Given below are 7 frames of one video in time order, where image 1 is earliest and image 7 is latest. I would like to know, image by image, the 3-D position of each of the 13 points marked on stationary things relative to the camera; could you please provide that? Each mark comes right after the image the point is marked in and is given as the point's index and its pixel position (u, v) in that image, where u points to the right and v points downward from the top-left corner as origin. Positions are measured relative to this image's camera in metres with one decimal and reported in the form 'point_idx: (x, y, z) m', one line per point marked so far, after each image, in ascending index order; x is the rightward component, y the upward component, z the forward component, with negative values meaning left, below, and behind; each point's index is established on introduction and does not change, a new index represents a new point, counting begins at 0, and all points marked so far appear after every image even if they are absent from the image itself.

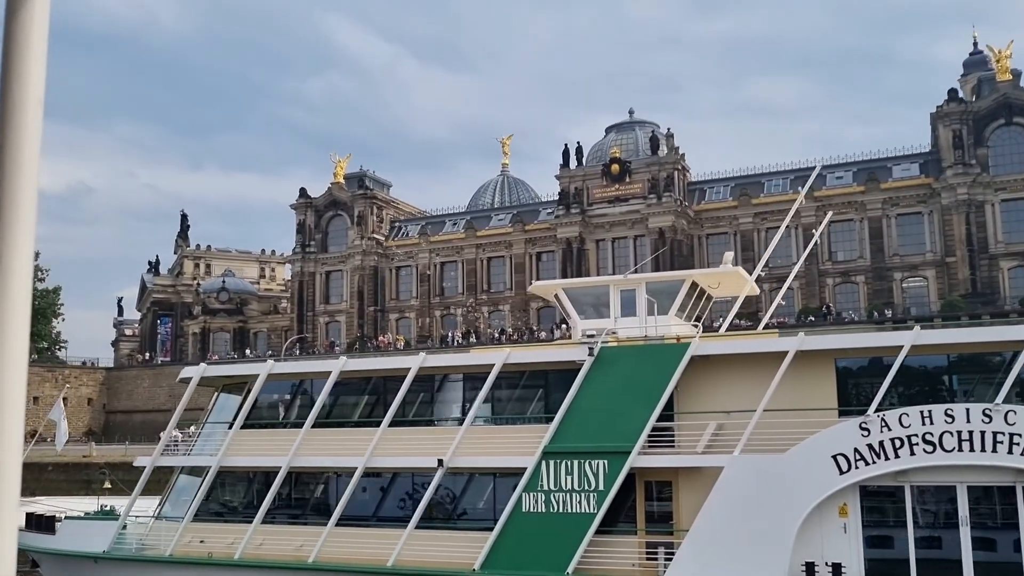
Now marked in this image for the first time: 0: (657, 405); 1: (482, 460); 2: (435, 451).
0: (+2.1, -1.7, +13.3) m
1: (-0.4, -2.6, +14.2) m
2: (-1.1, -2.6, +14.7) m
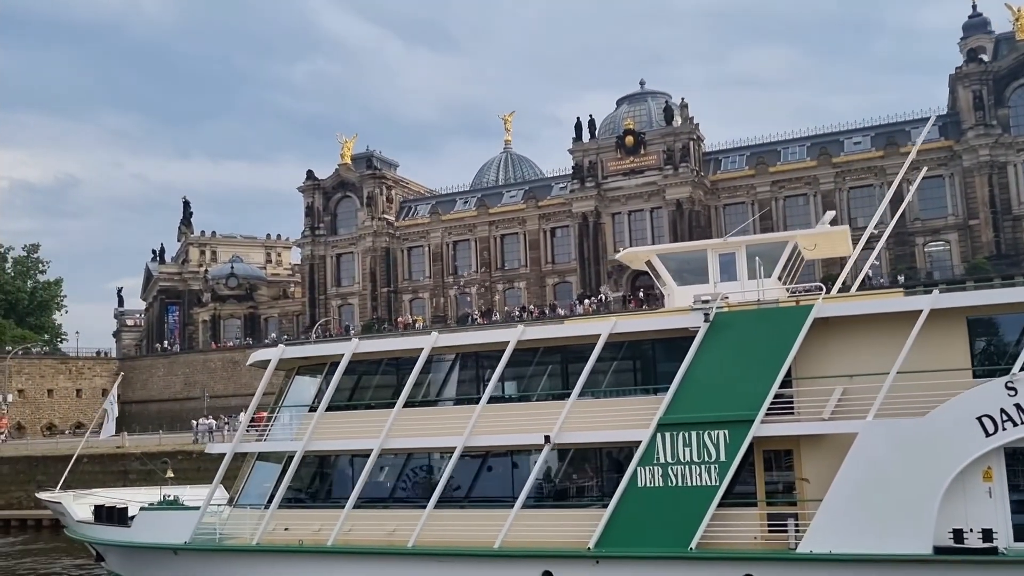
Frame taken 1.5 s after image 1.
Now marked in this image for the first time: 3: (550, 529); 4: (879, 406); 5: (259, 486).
0: (+3.7, -1.1, +12.7) m
1: (+1.2, -2.1, +13.7) m
2: (+0.5, -2.1, +14.1) m
3: (+0.6, -3.6, +13.9) m
4: (+4.8, -1.6, +12.2) m
5: (-4.4, -3.4, +16.2) m
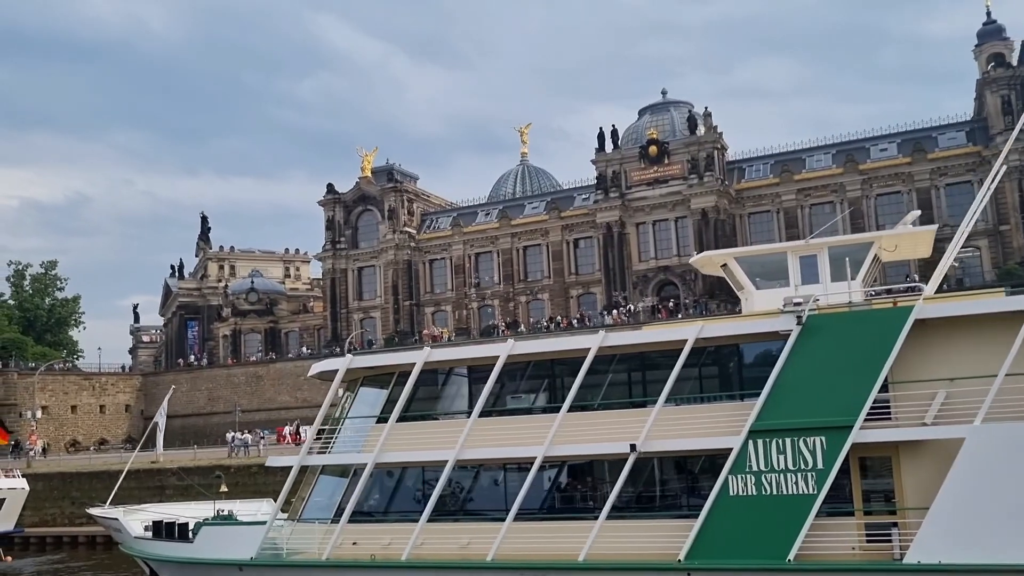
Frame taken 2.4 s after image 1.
0: (+4.9, -1.1, +12.3) m
1: (+2.4, -2.2, +13.2) m
2: (+1.7, -2.2, +13.6) m
3: (+1.8, -3.6, +13.4) m
4: (+6.0, -1.5, +11.8) m
5: (-3.2, -3.6, +15.8) m
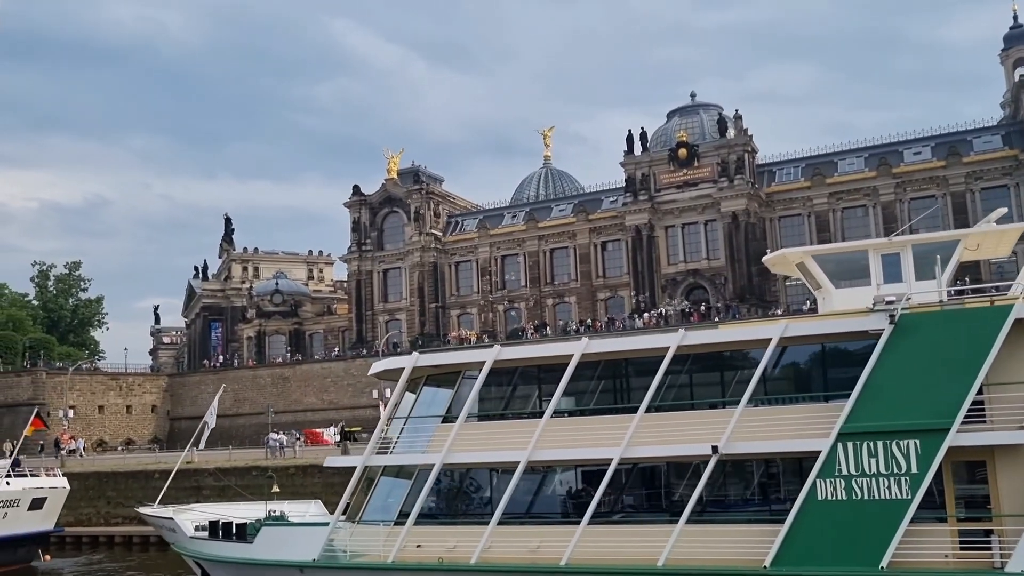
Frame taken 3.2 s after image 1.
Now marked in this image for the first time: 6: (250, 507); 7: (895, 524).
0: (+5.9, -1.1, +11.9) m
1: (+3.5, -2.2, +12.8) m
2: (+2.8, -2.1, +13.2) m
3: (+2.9, -3.6, +13.0) m
4: (+7.0, -1.5, +11.3) m
5: (-2.1, -3.5, +15.4) m
6: (-5.5, -4.6, +19.7) m
7: (+4.9, -3.0, +12.0) m
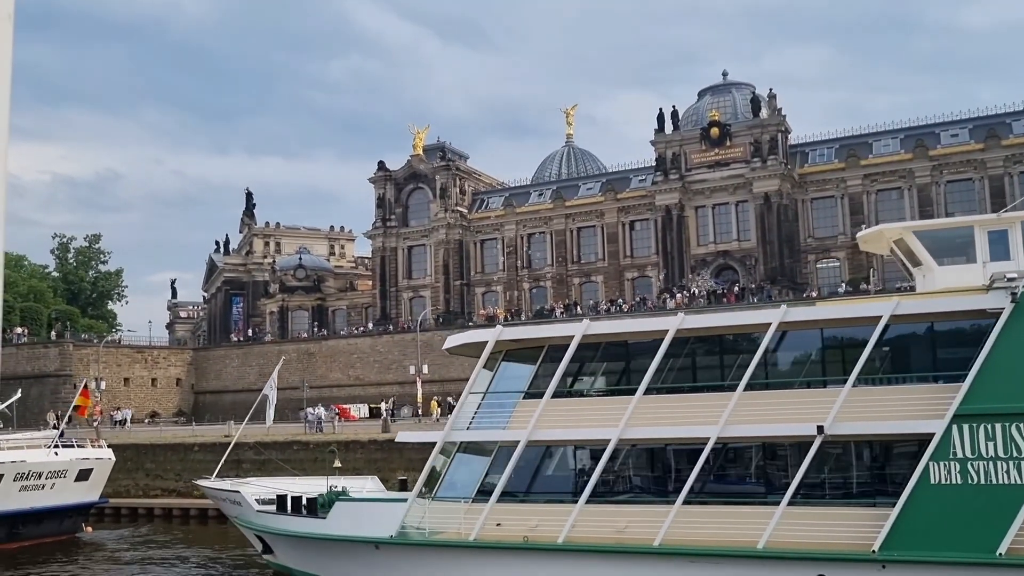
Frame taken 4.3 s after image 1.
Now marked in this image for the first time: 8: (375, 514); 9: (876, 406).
0: (+7.3, -0.8, +11.4) m
1: (+4.8, -1.8, +12.4) m
2: (+4.1, -1.8, +12.8) m
3: (+4.2, -3.2, +12.6) m
4: (+8.4, -1.3, +10.9) m
5: (-0.7, -3.1, +15.1) m
6: (-4.2, -4.0, +19.3) m
7: (+6.2, -2.7, +11.5) m
8: (-2.3, -3.7, +15.3) m
9: (+4.9, -1.6, +12.6) m
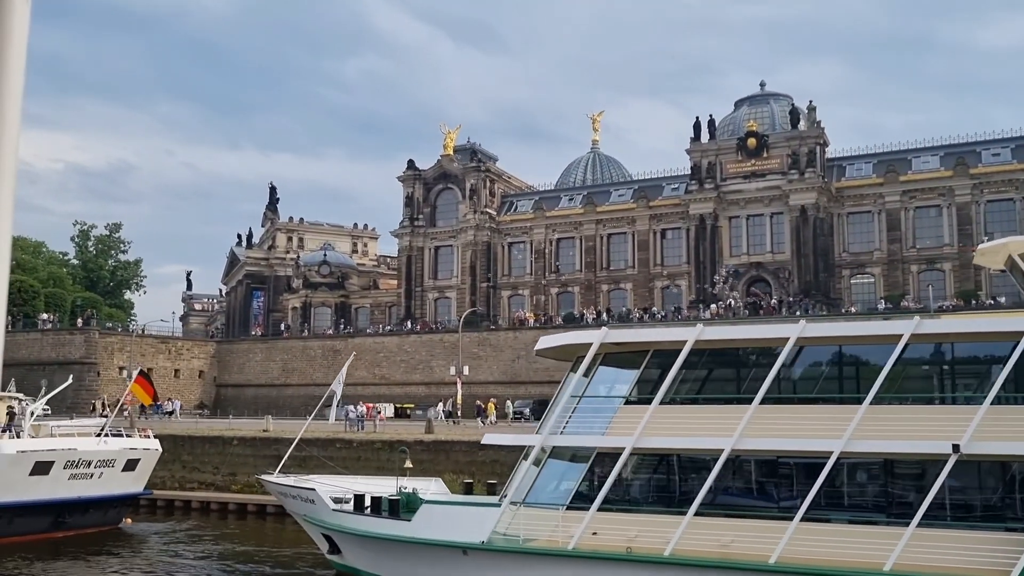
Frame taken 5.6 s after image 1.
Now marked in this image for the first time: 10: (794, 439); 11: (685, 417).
0: (+8.8, -1.1, +10.8) m
1: (+6.3, -2.0, +11.8) m
2: (+5.6, -1.9, +12.2) m
3: (+5.7, -3.4, +12.0) m
4: (+9.9, -1.6, +10.3) m
5: (+0.8, -3.0, +14.5) m
6: (-2.7, -3.9, +18.8) m
7: (+7.7, -3.0, +10.9) m
8: (-0.8, -3.6, +14.7) m
9: (+6.4, -1.8, +12.0) m
10: (+3.9, -2.1, +12.9) m
11: (+2.5, -1.9, +13.7) m
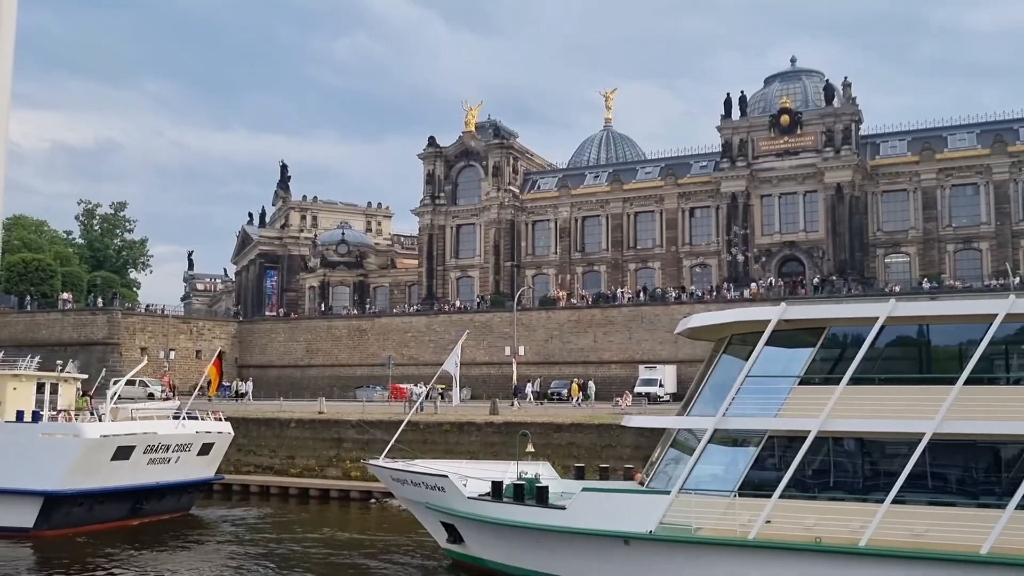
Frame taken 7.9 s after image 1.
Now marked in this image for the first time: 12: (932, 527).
0: (+11.3, -0.8, +10.0) m
1: (+8.8, -1.7, +11.0) m
2: (+8.1, -1.6, +11.4) m
3: (+8.1, -3.1, +11.3) m
4: (+12.4, -1.3, +9.5) m
5: (+3.2, -2.7, +13.7) m
6: (-0.3, -3.4, +17.9) m
7: (+10.2, -2.7, +10.2) m
8: (+1.6, -3.2, +13.9) m
9: (+8.9, -1.4, +11.2) m
10: (+6.3, -1.7, +12.0) m
11: (+4.9, -1.5, +12.9) m
12: (+5.6, -3.2, +12.5) m
